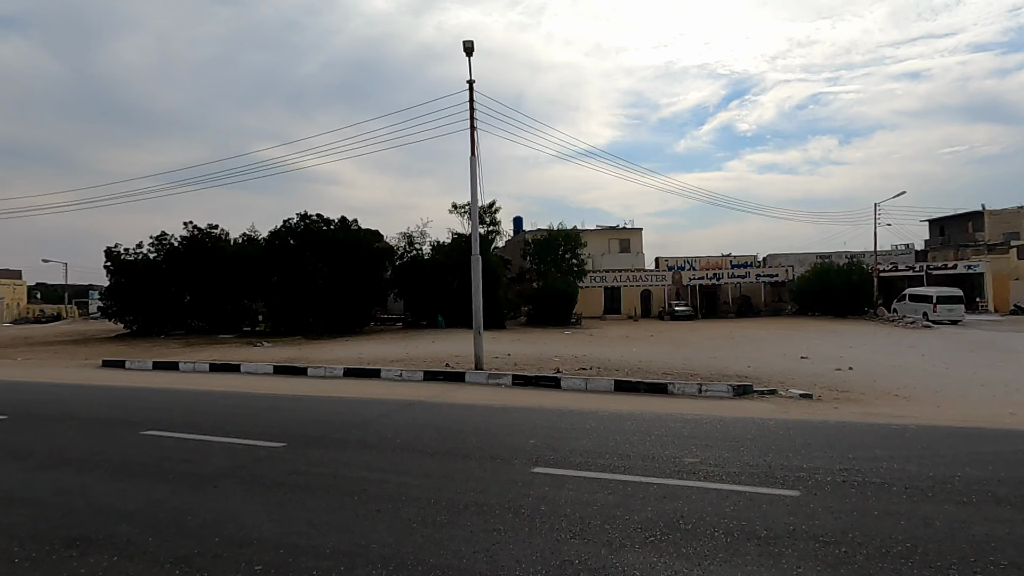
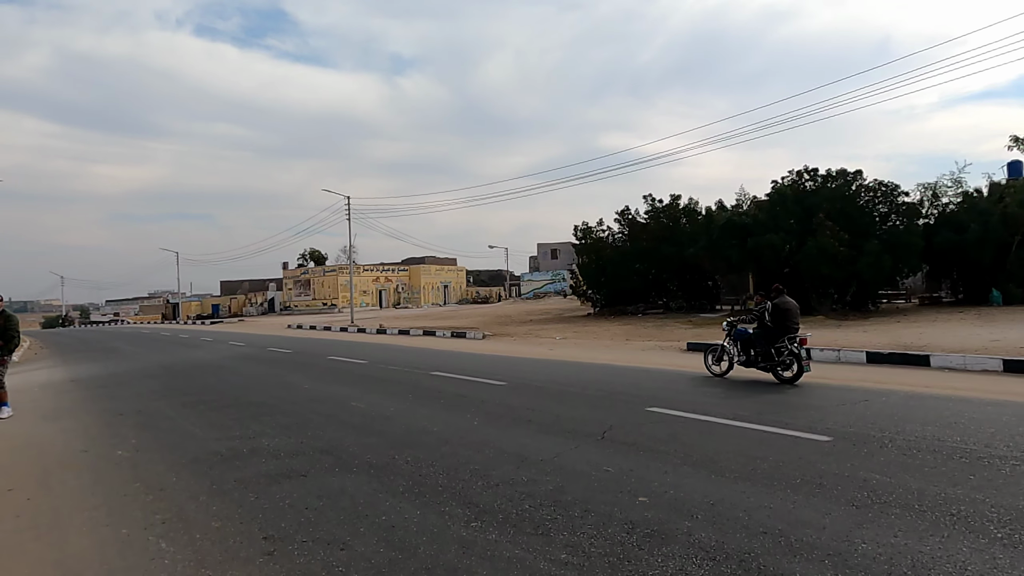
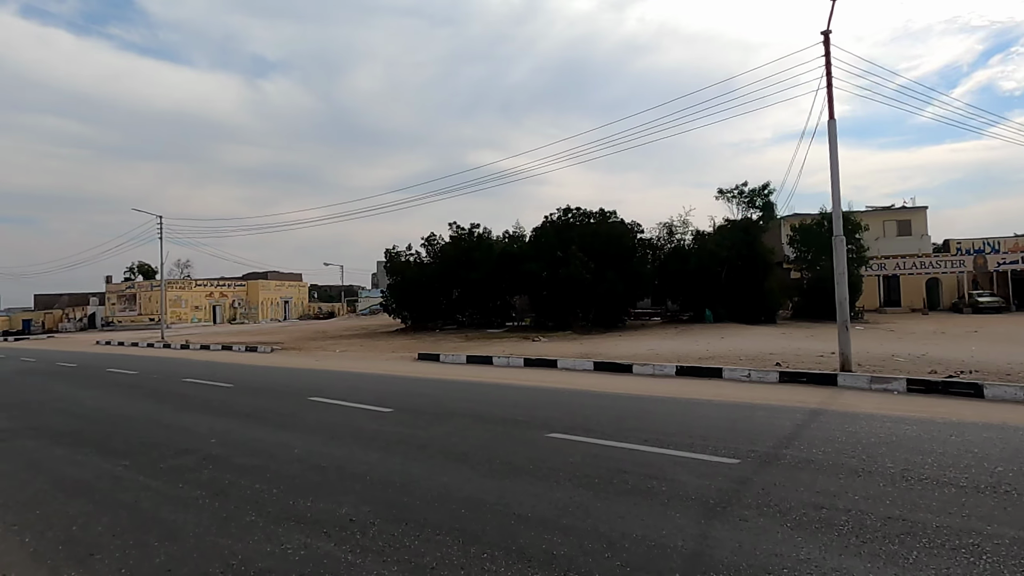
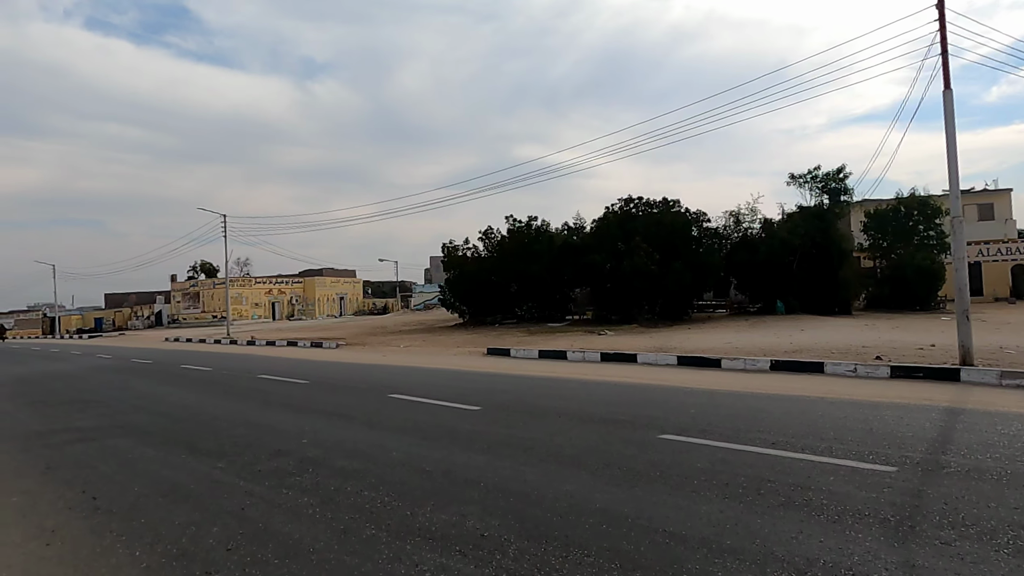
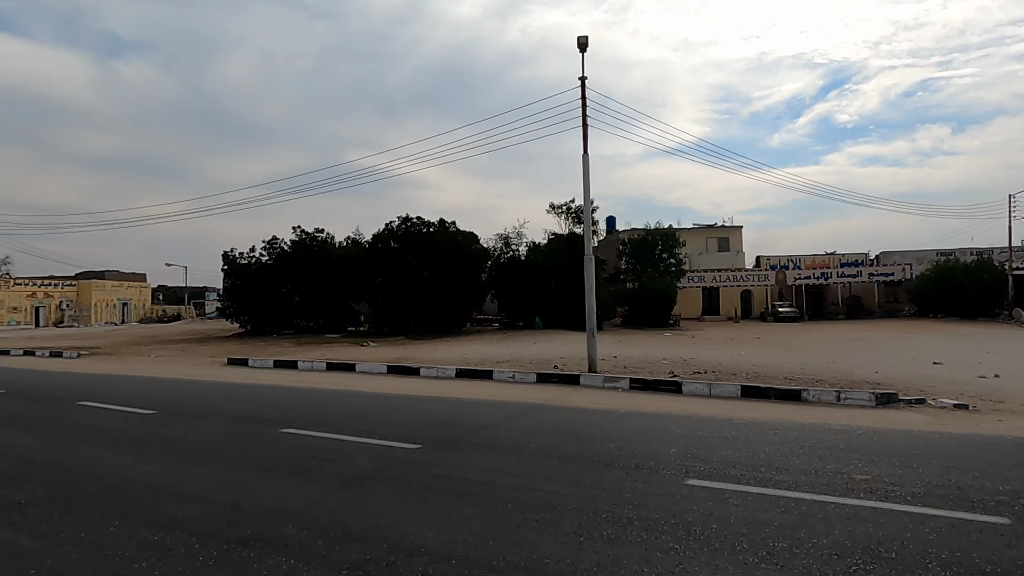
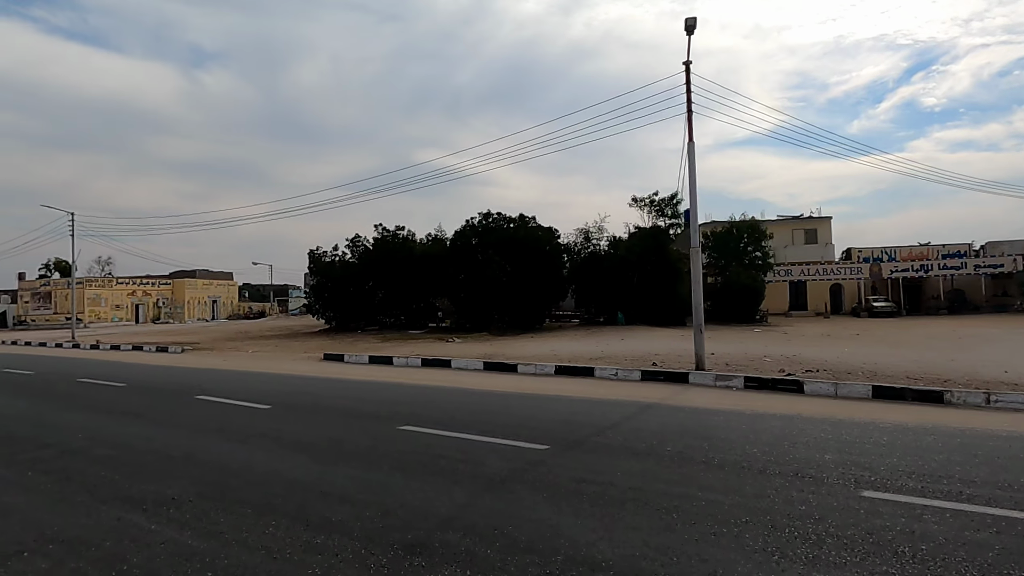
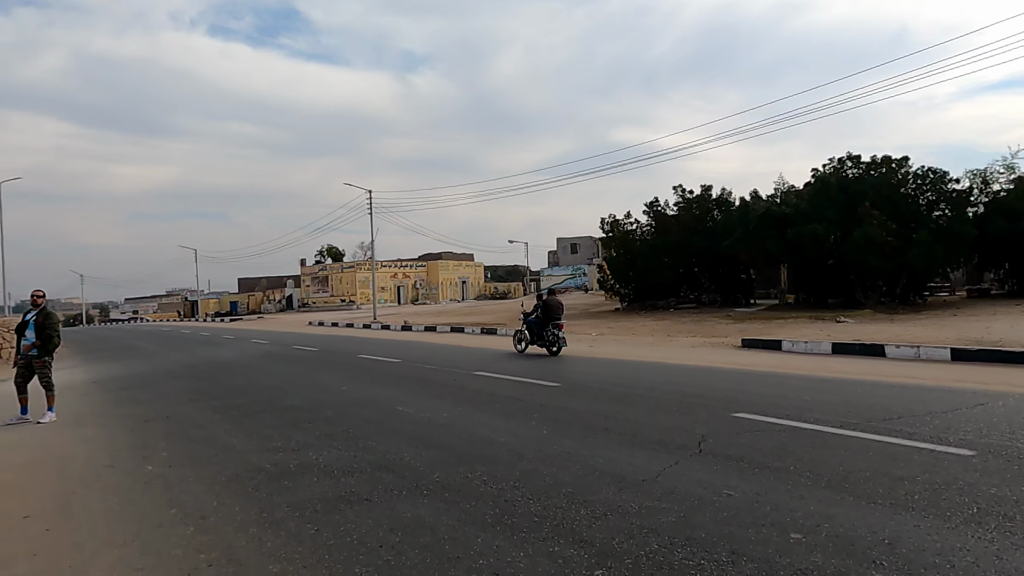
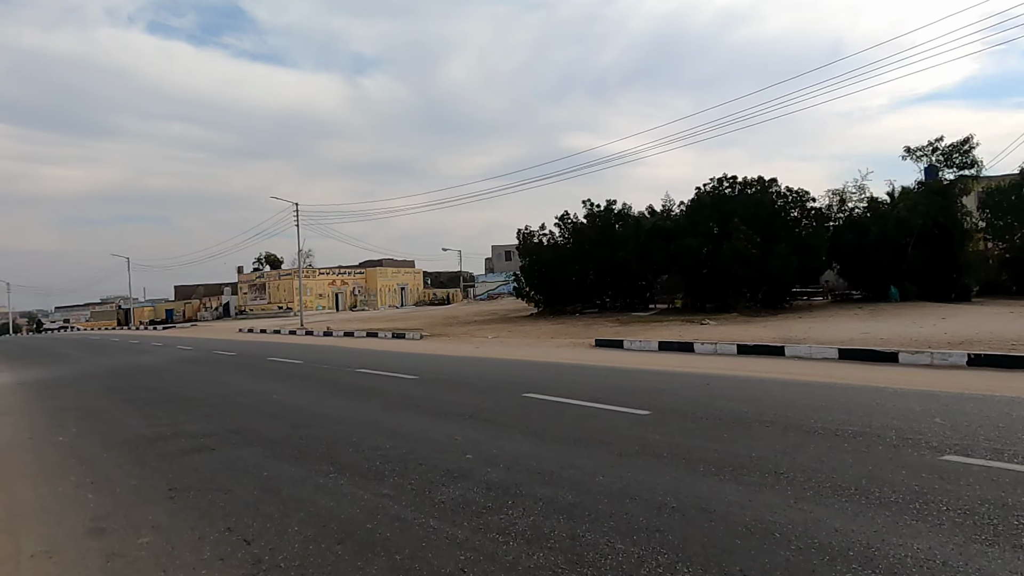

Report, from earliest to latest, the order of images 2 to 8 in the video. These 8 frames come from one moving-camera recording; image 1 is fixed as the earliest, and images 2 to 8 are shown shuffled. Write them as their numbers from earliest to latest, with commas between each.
5, 6, 3, 4, 8, 2, 7
